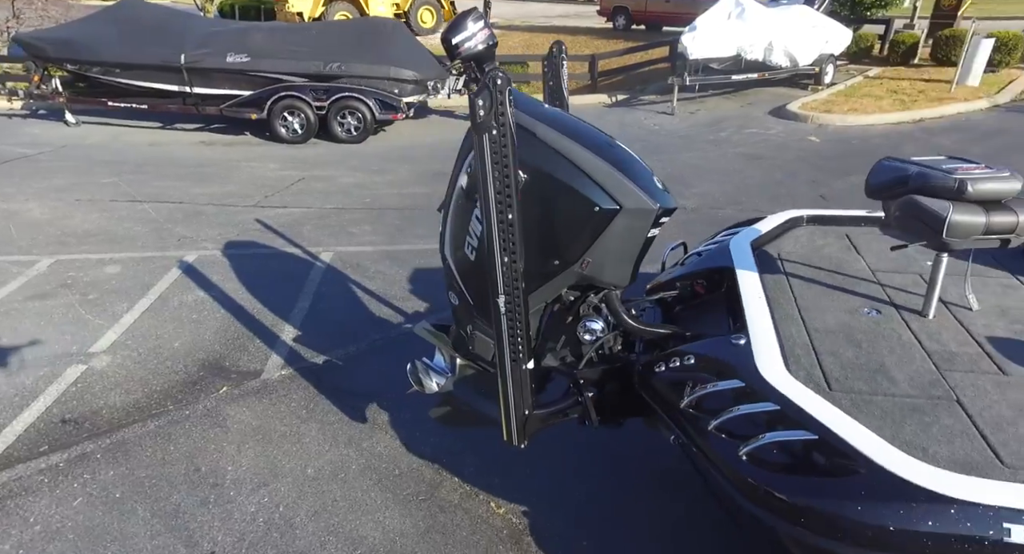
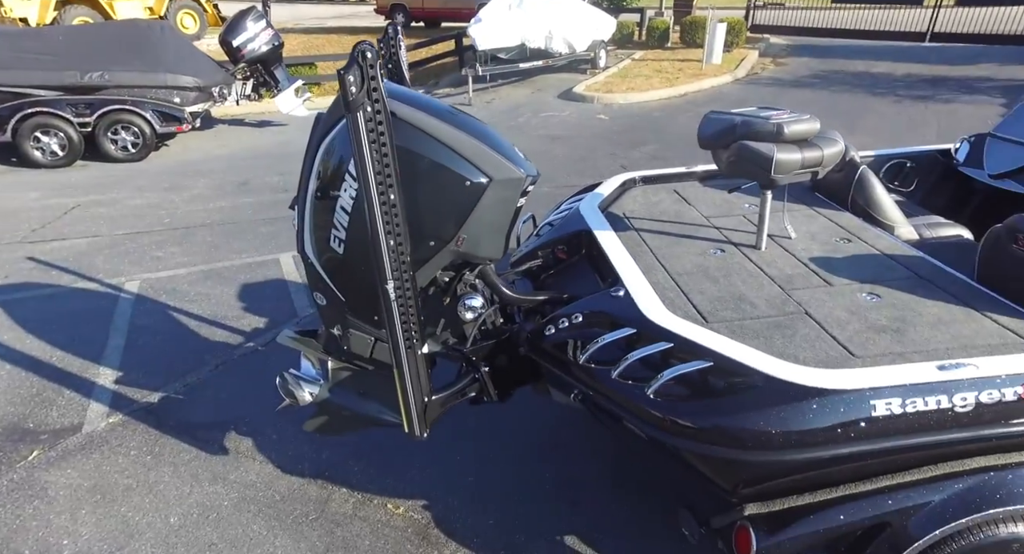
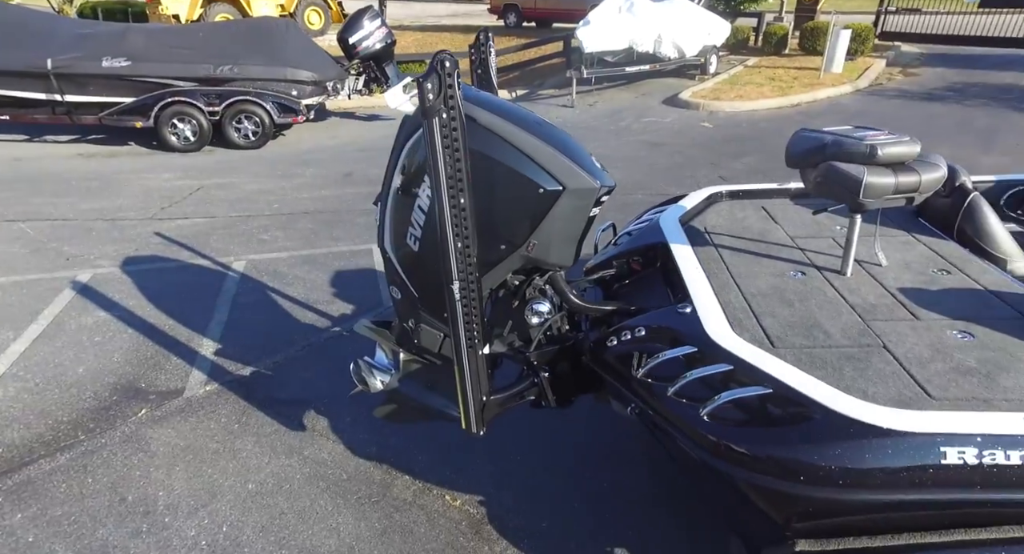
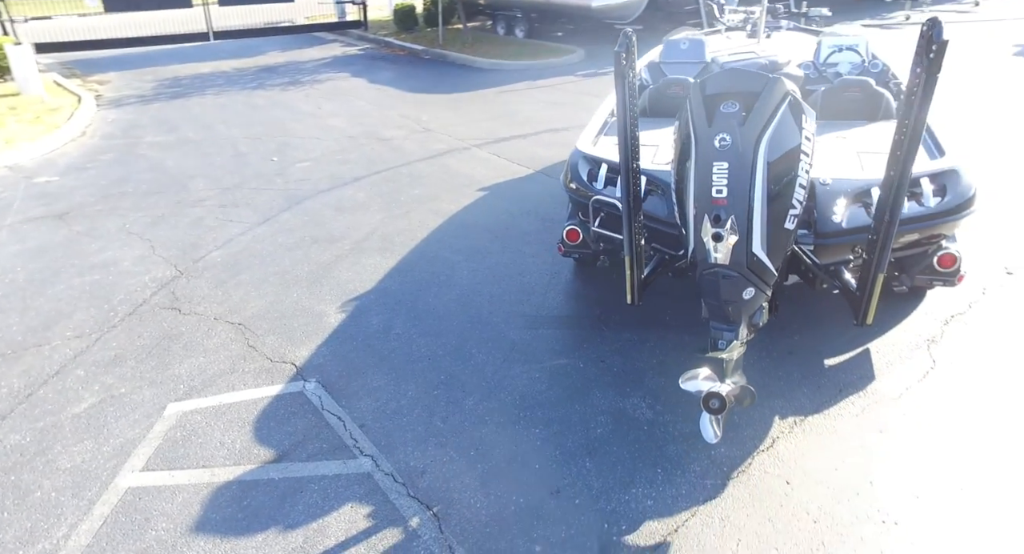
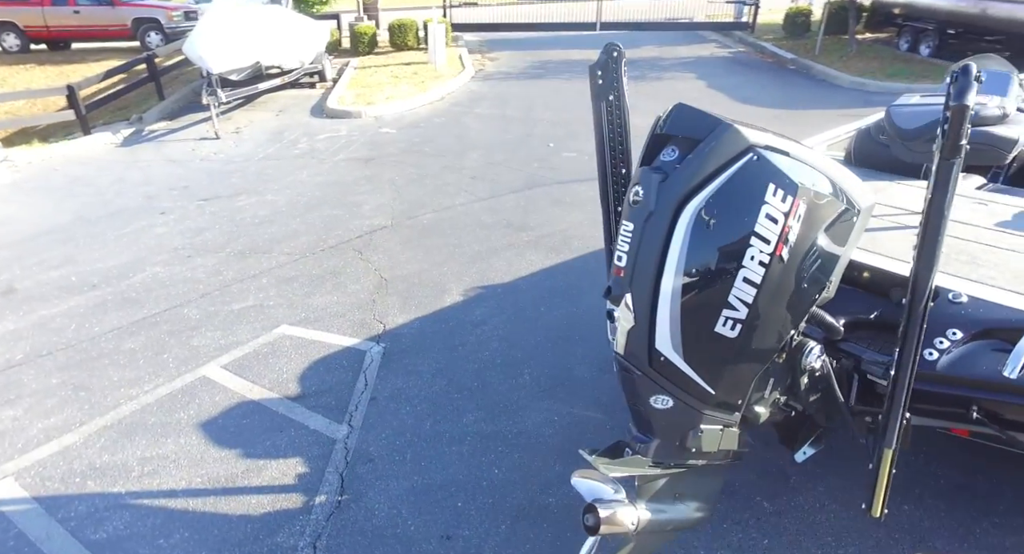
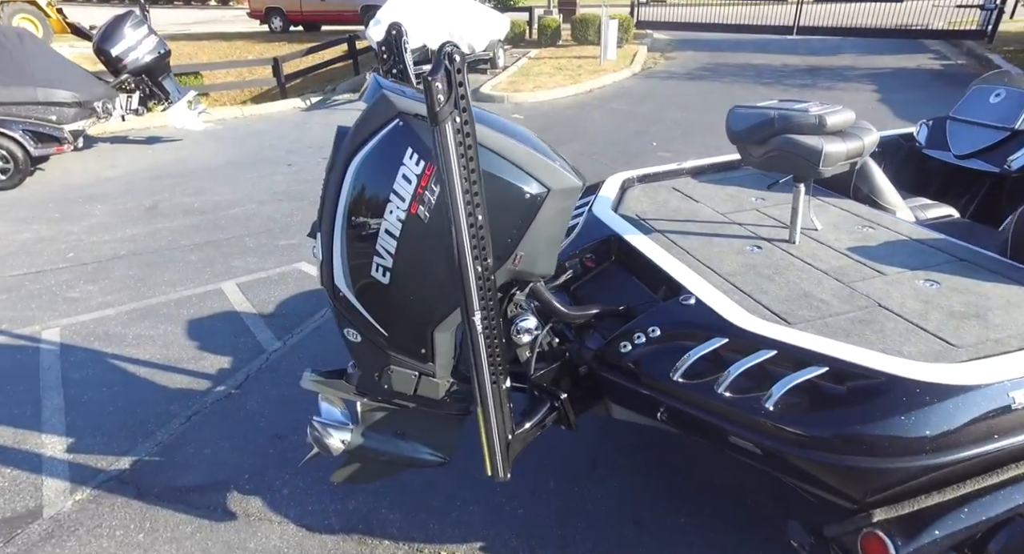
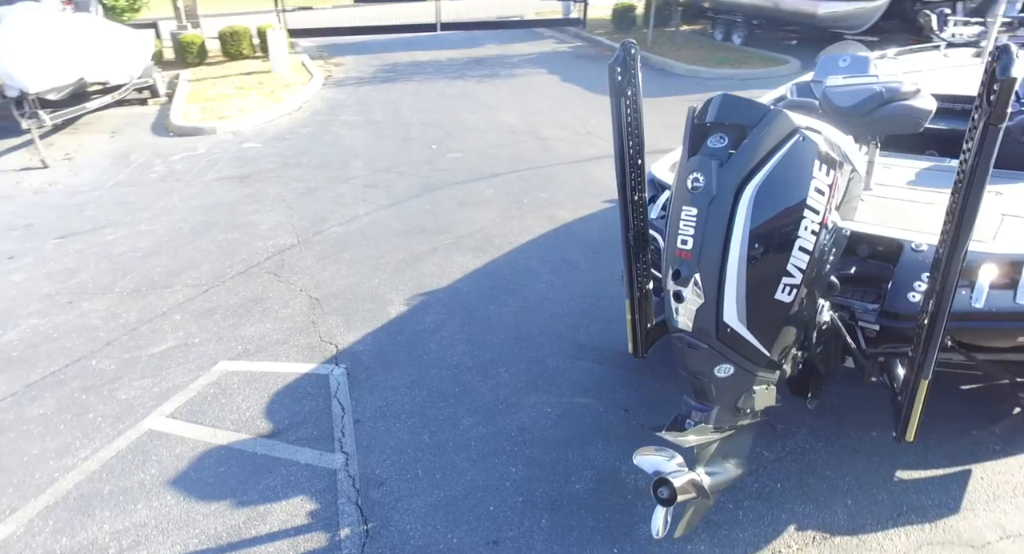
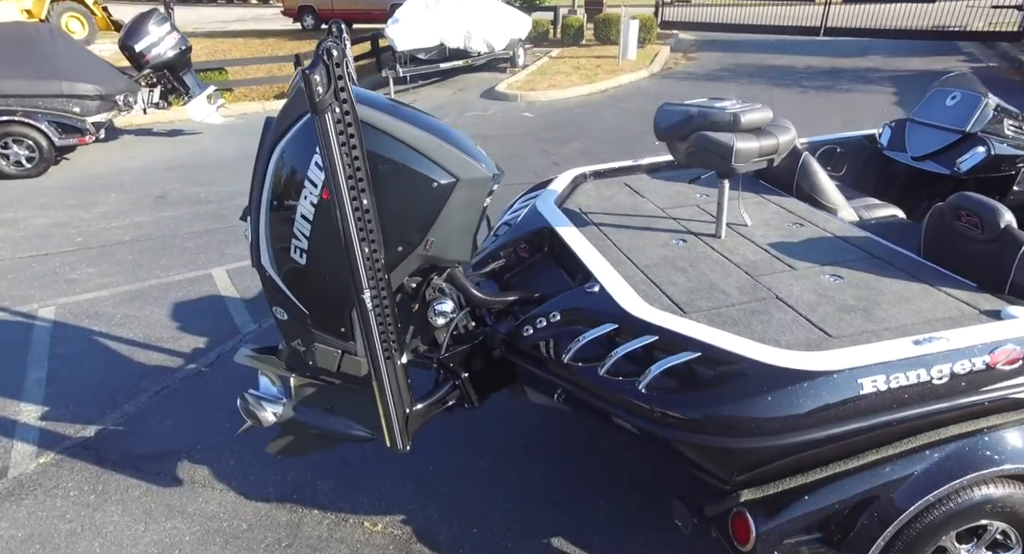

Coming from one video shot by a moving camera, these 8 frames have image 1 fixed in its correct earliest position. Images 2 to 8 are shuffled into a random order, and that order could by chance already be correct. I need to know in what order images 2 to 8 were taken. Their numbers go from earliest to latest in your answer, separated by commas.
3, 2, 8, 6, 5, 7, 4
